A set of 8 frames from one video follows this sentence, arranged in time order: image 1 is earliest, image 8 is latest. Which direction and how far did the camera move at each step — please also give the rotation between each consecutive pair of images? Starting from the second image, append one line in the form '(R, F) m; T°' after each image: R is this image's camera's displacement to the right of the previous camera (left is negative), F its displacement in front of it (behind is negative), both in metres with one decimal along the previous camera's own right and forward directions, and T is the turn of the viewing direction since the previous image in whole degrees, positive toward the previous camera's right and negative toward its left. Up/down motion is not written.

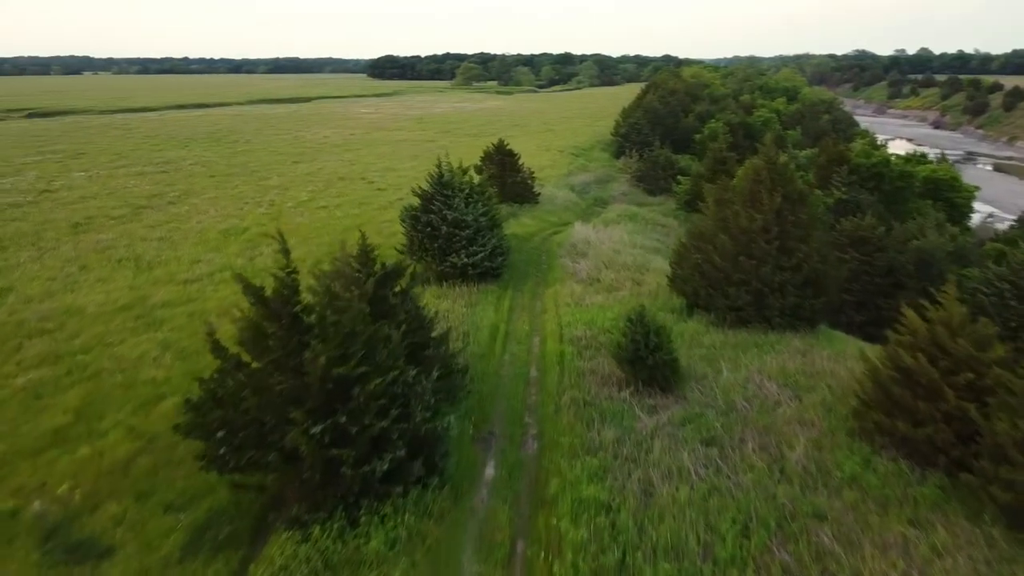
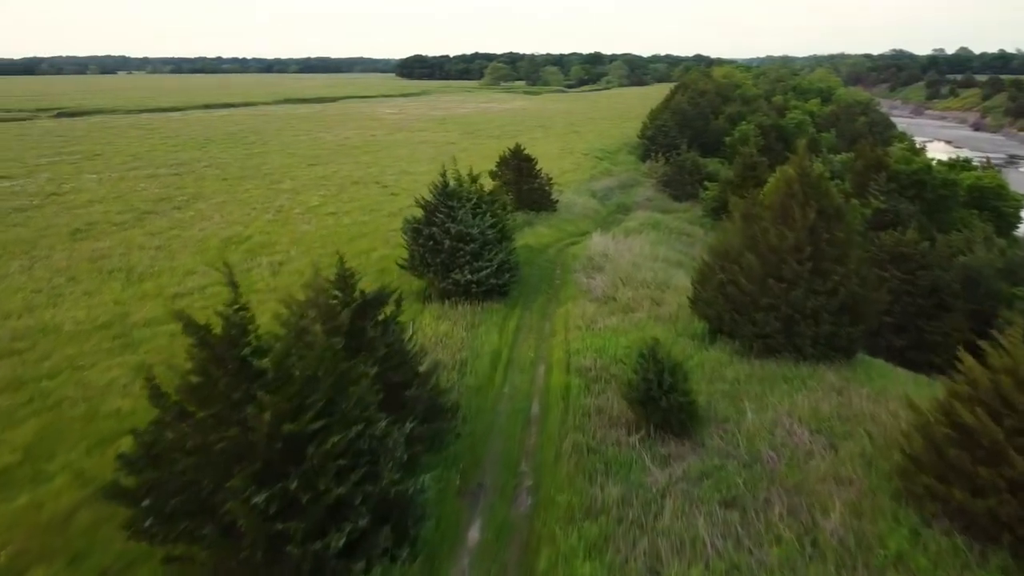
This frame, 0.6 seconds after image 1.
(+0.5, +1.5) m; -2°
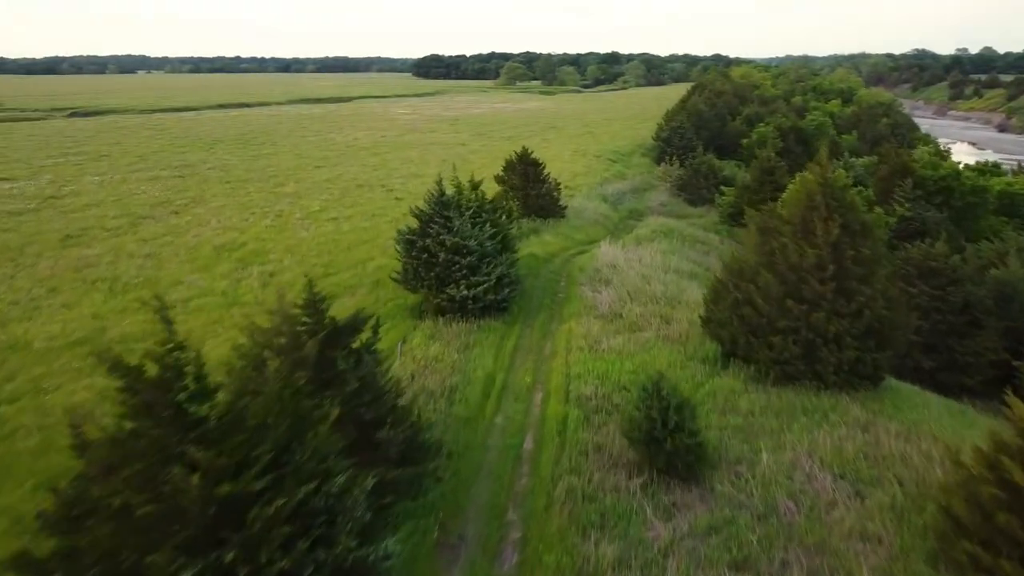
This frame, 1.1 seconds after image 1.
(+0.4, +1.2) m; -1°
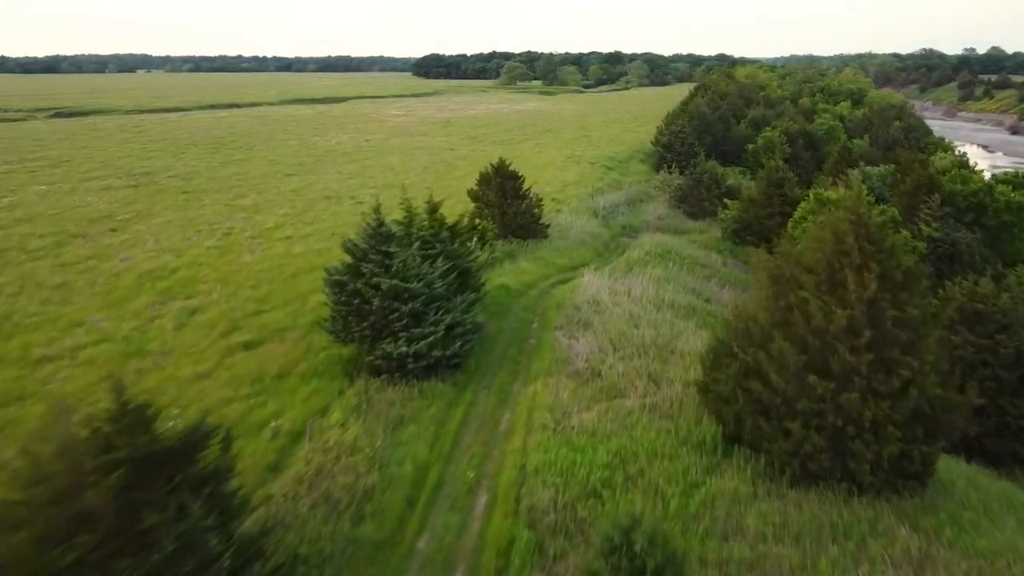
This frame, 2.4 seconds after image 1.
(+0.9, +3.5) m; 0°
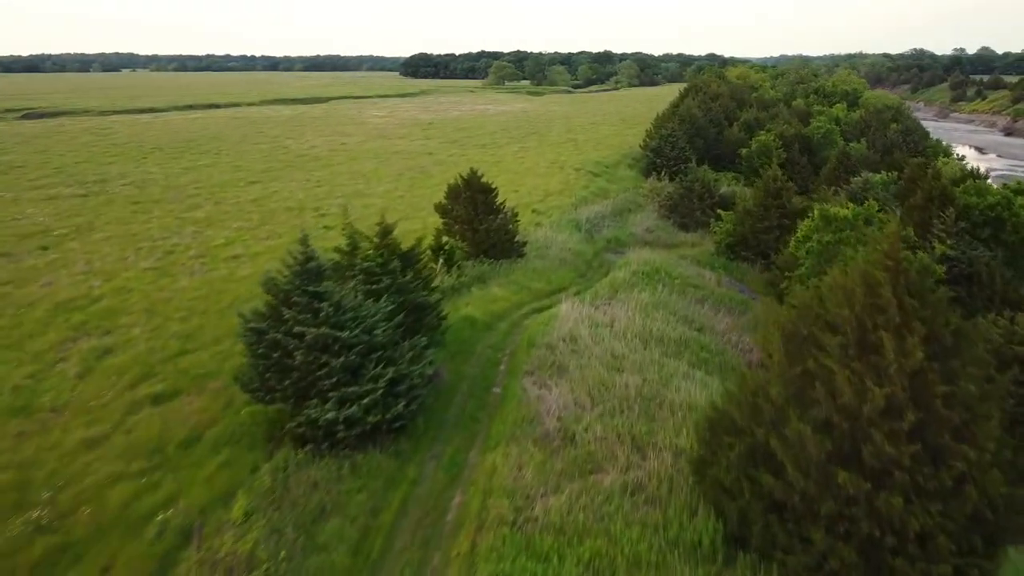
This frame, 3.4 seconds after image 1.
(+0.6, +2.6) m; +1°
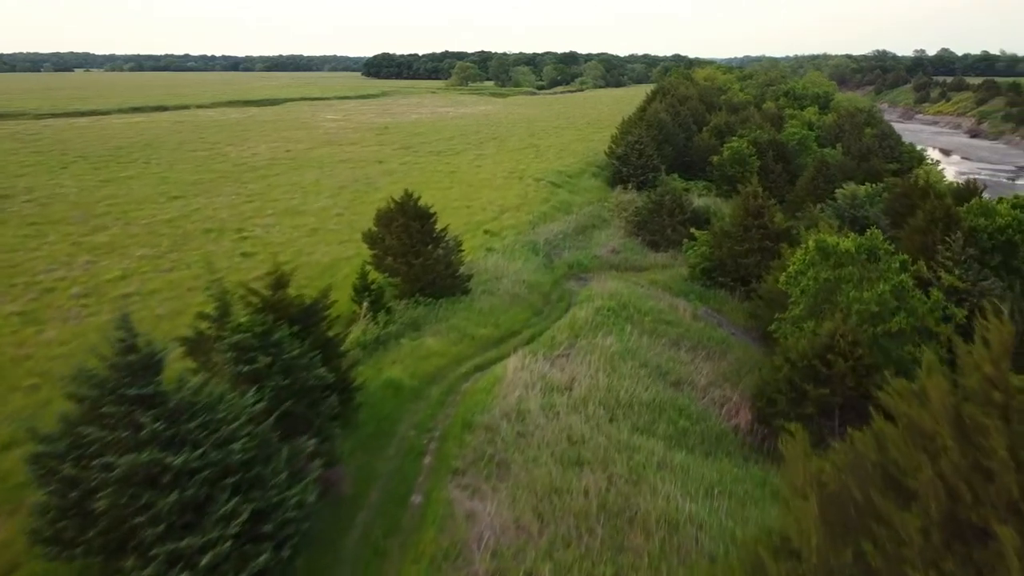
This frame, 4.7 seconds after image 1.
(+0.7, +3.6) m; +2°
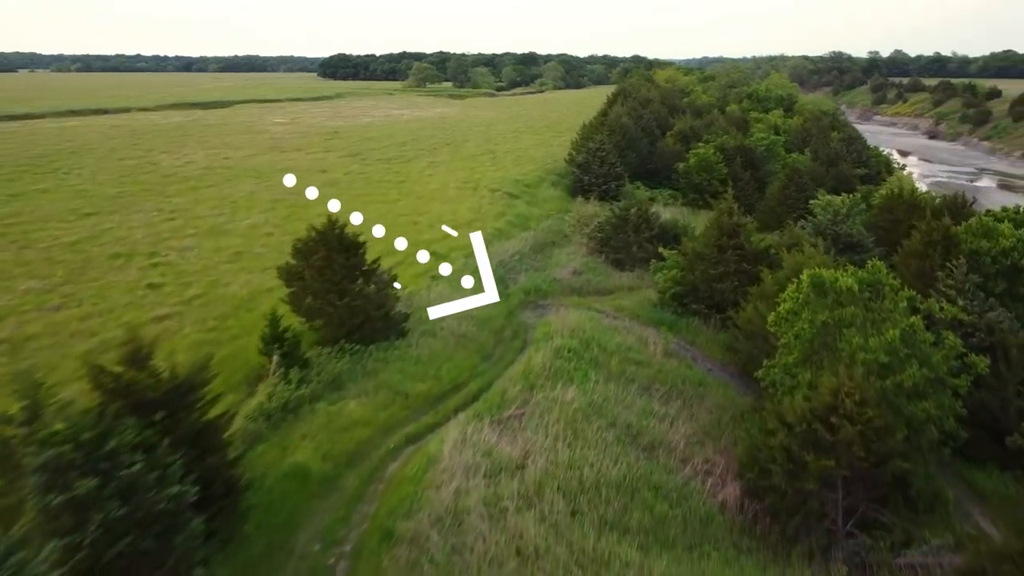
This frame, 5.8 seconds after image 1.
(+0.4, +2.9) m; +3°
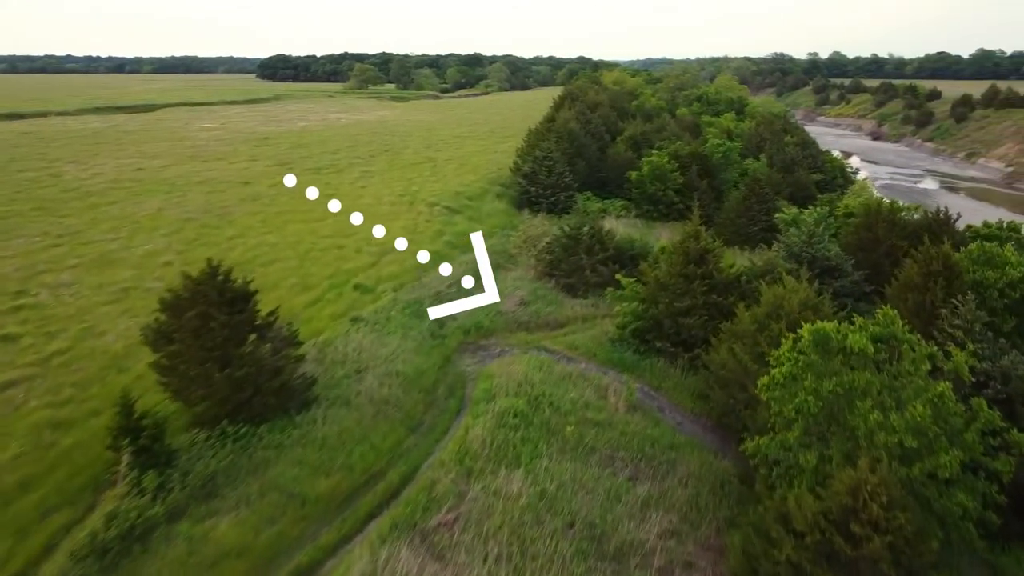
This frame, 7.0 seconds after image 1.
(+0.3, +3.3) m; +4°
